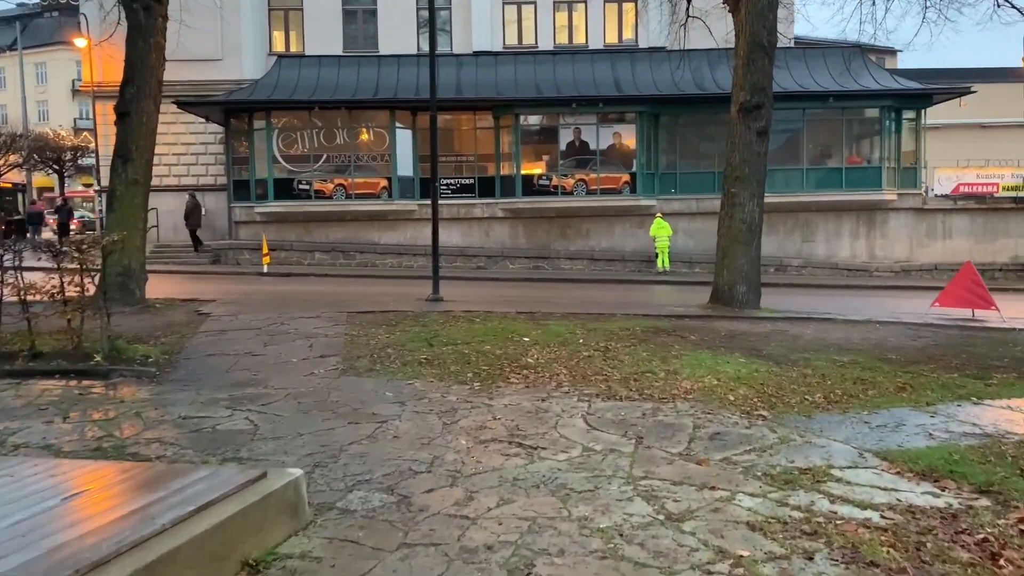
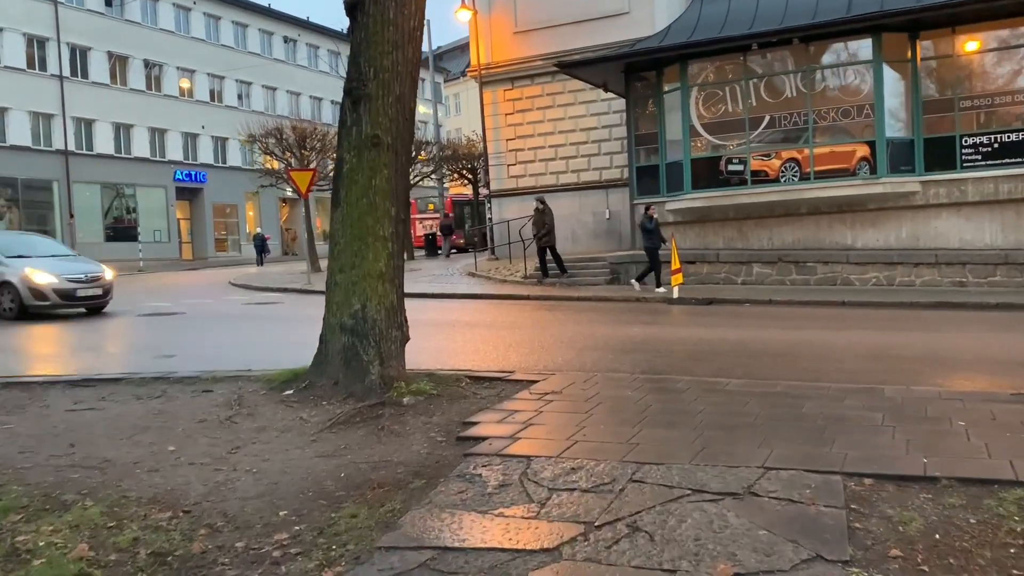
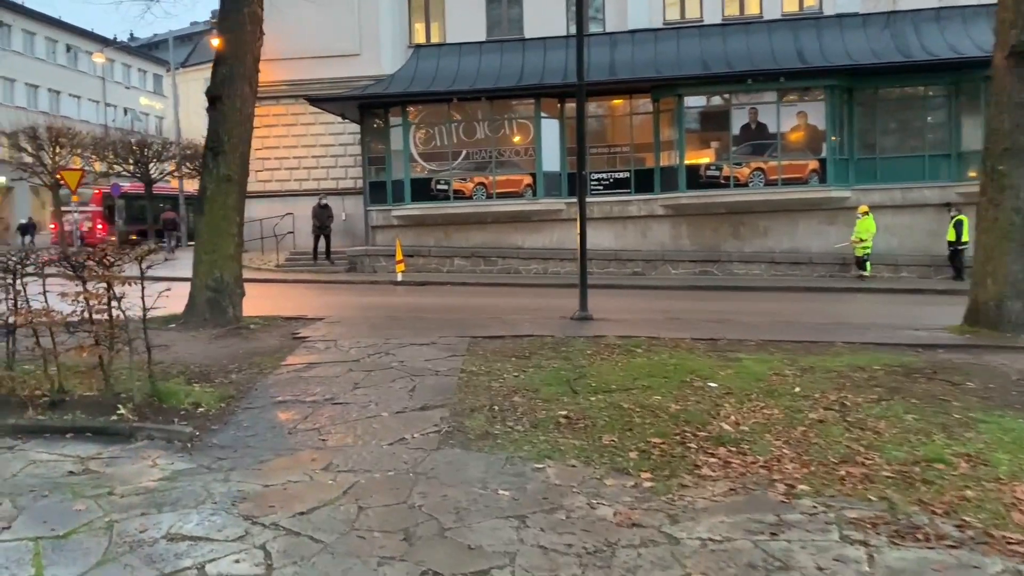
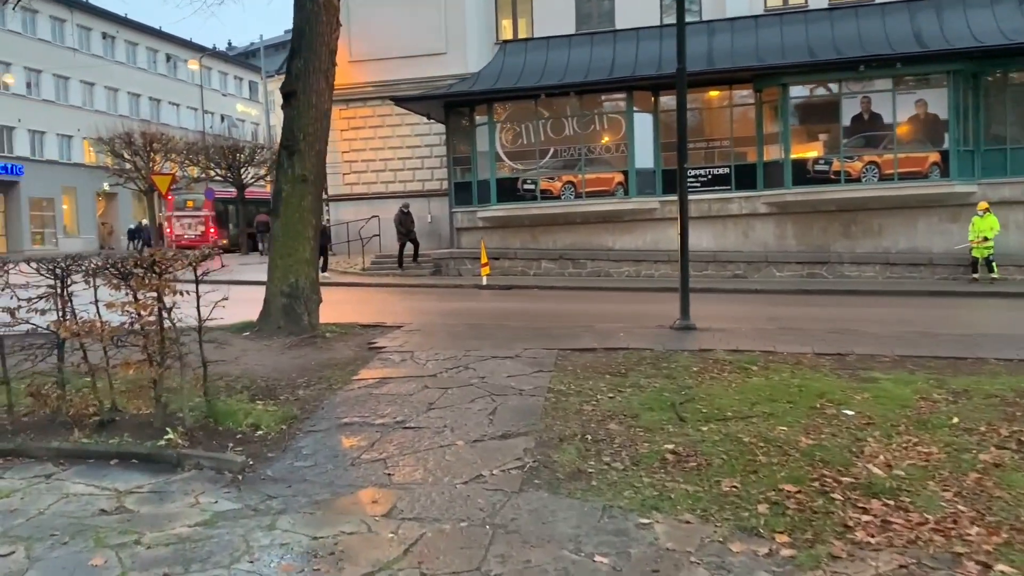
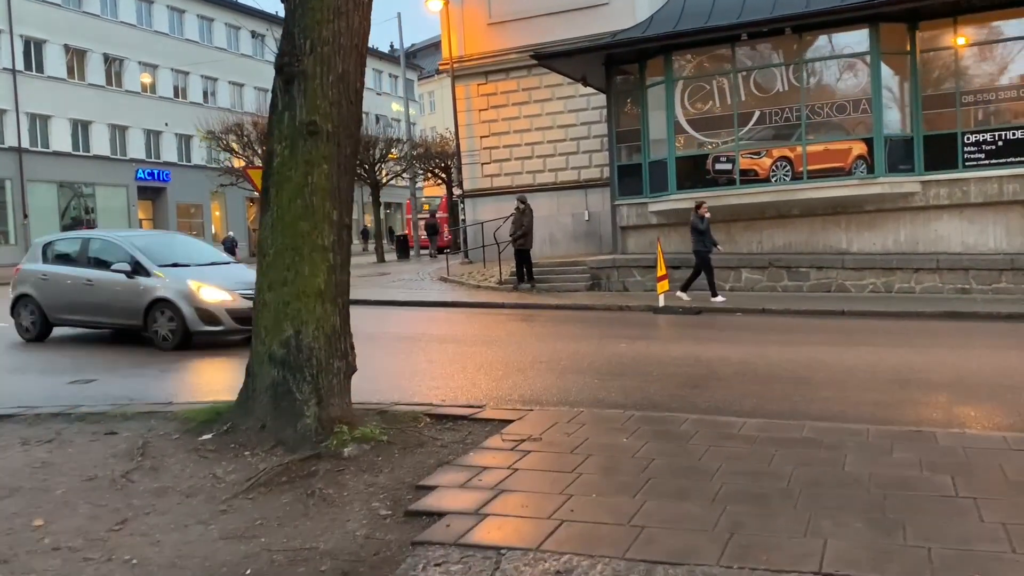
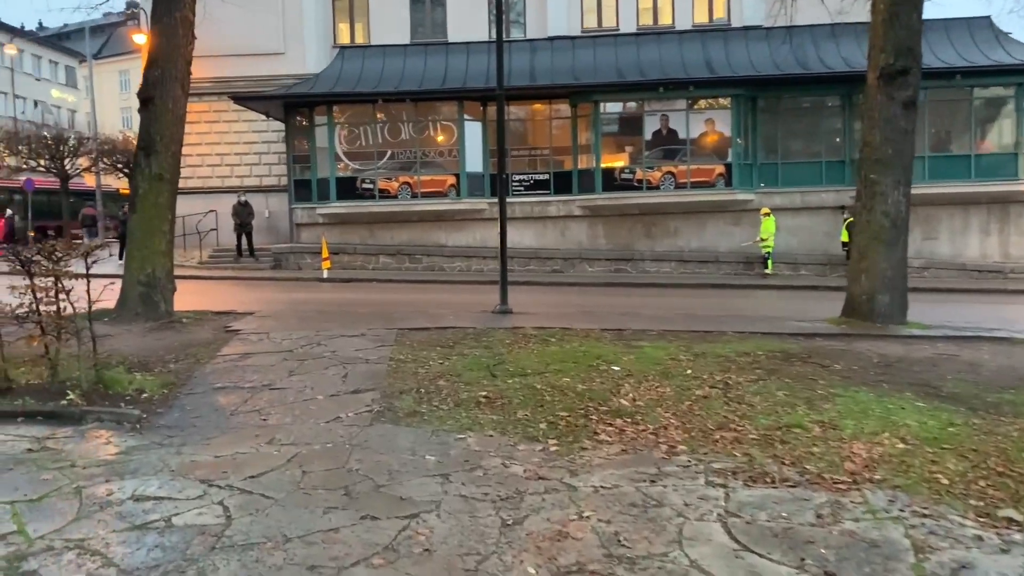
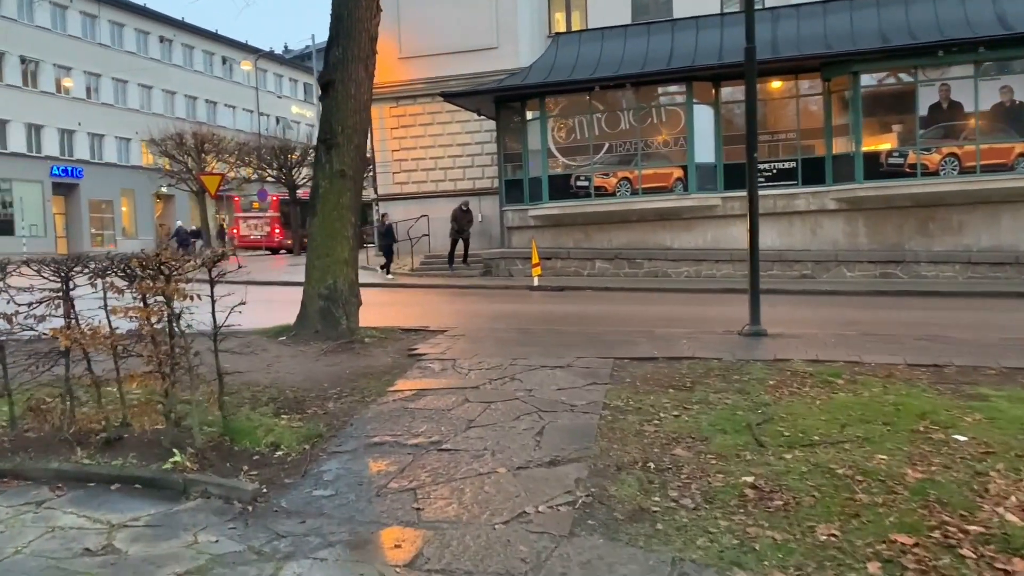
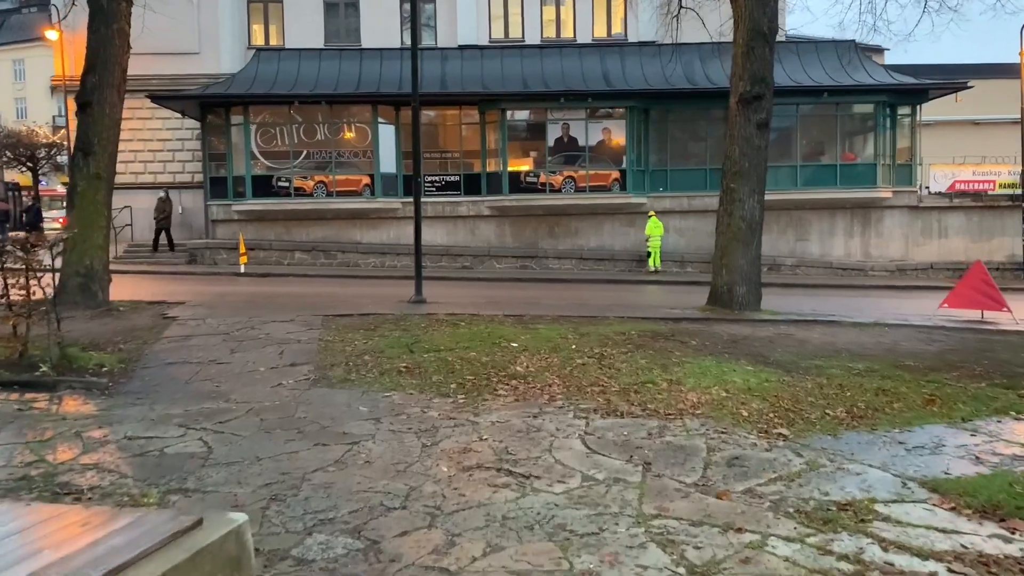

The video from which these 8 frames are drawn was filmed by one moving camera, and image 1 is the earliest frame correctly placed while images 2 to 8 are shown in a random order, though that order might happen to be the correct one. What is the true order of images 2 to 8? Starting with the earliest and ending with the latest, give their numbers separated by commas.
8, 6, 3, 4, 7, 2, 5
